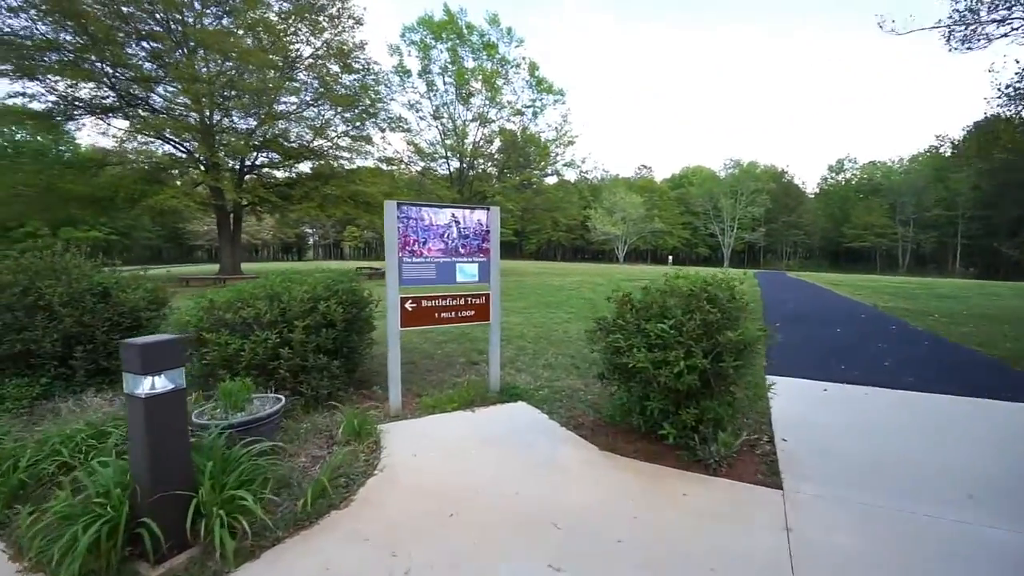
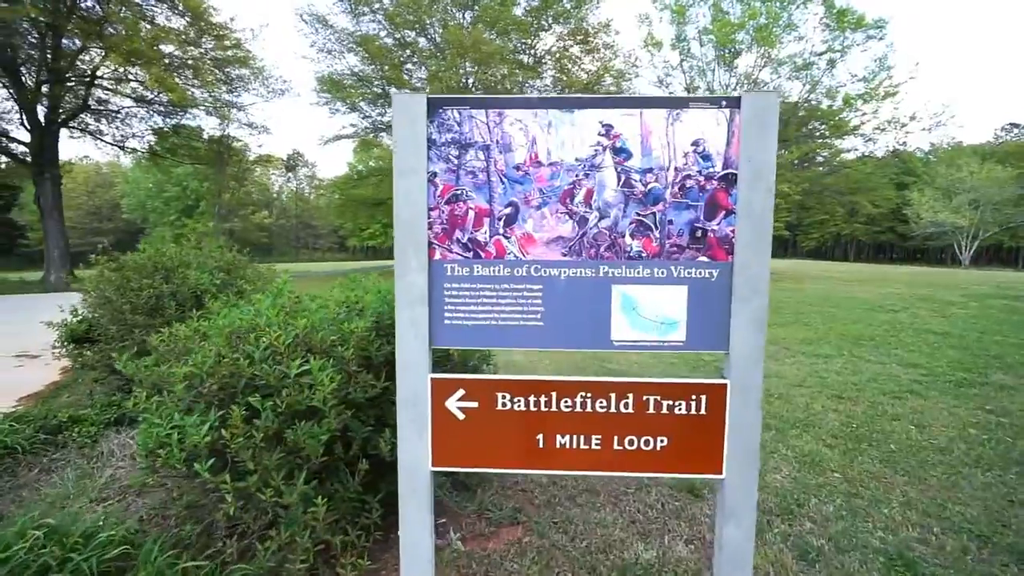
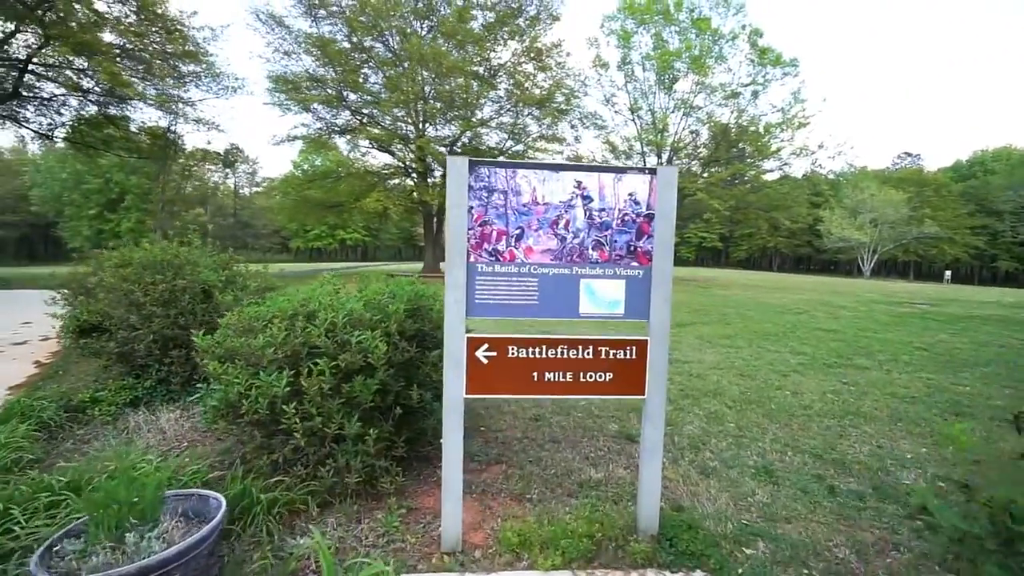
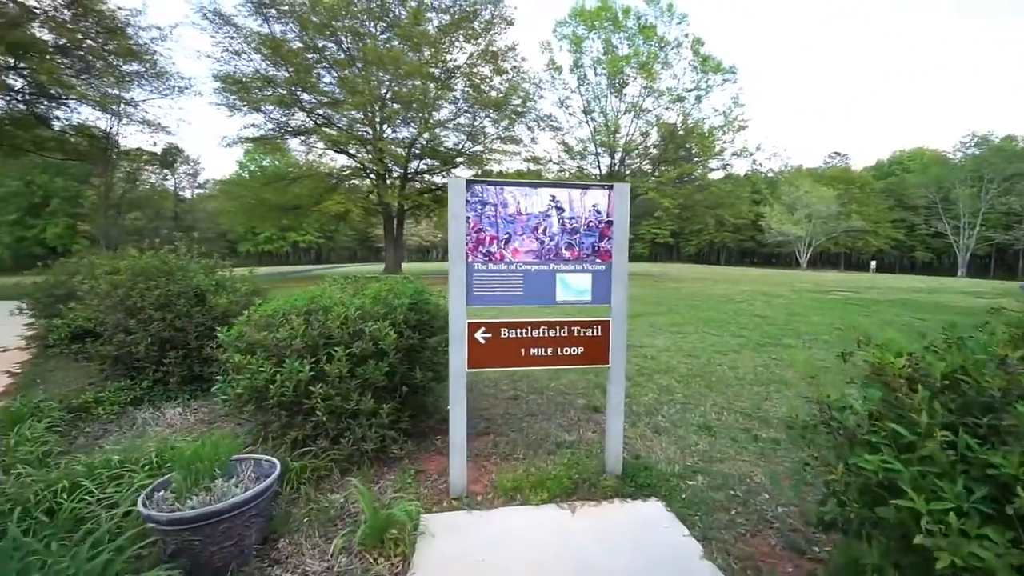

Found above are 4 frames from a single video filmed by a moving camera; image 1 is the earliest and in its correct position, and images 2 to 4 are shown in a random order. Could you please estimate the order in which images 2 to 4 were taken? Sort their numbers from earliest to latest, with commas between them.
4, 3, 2
